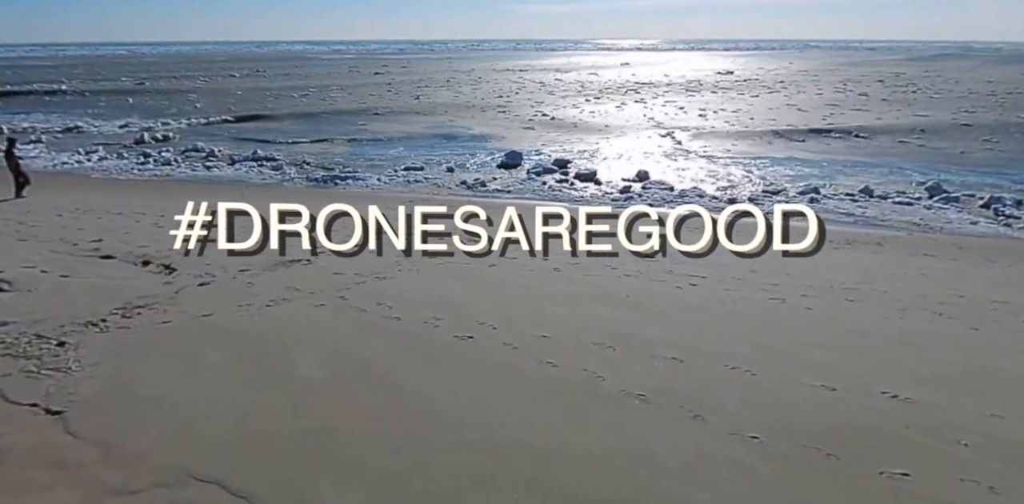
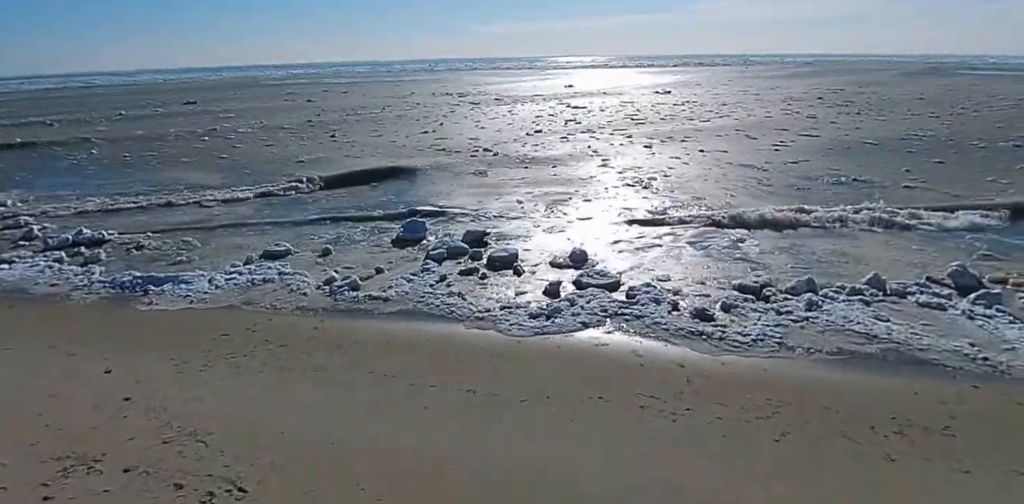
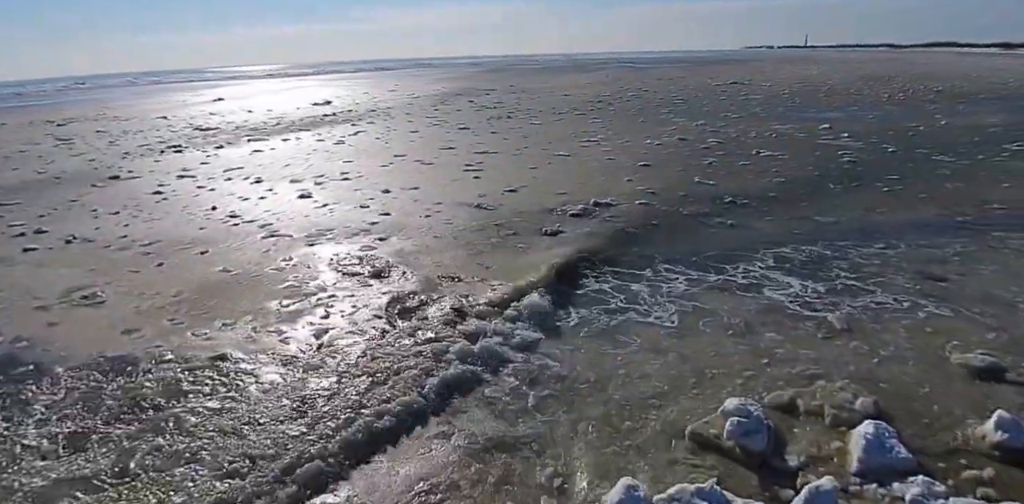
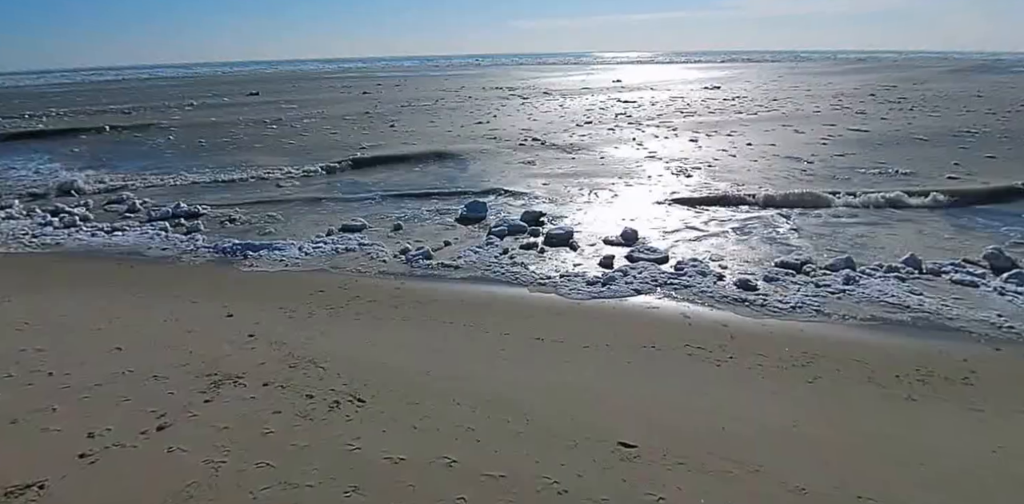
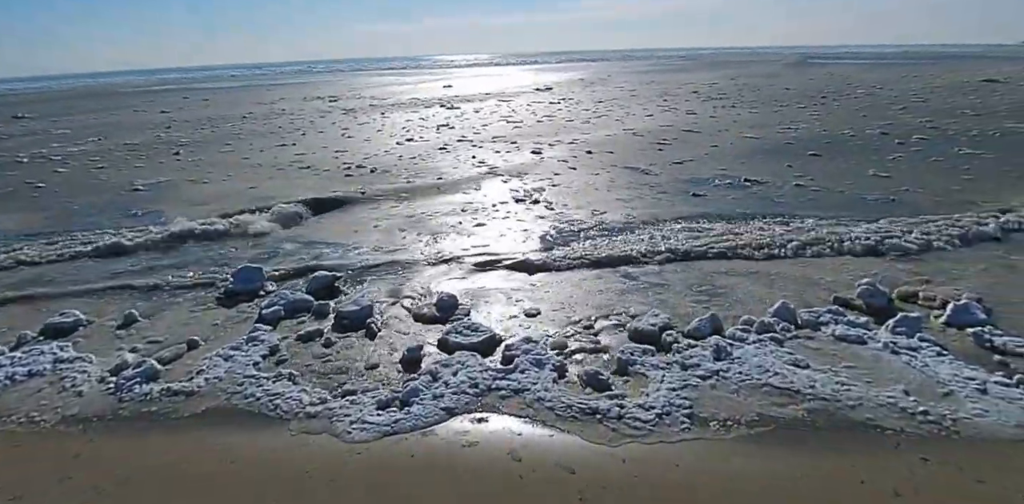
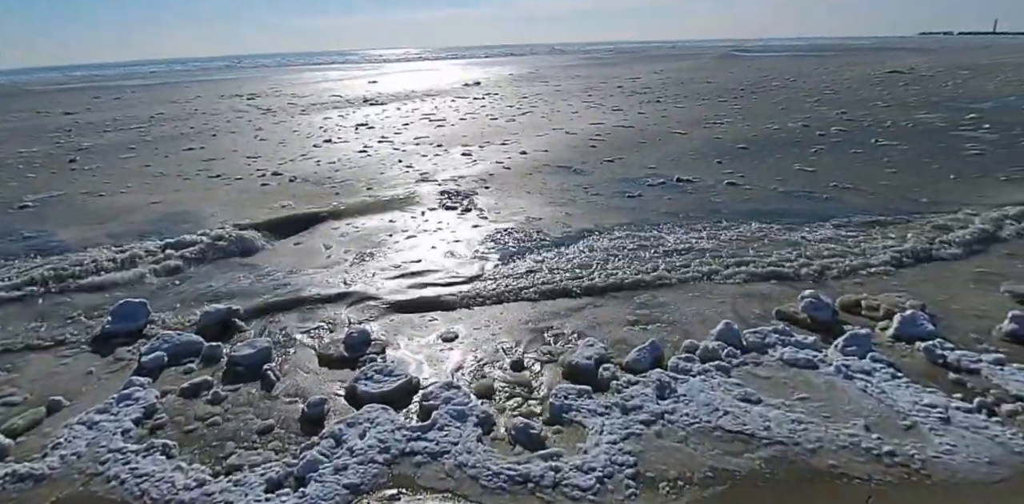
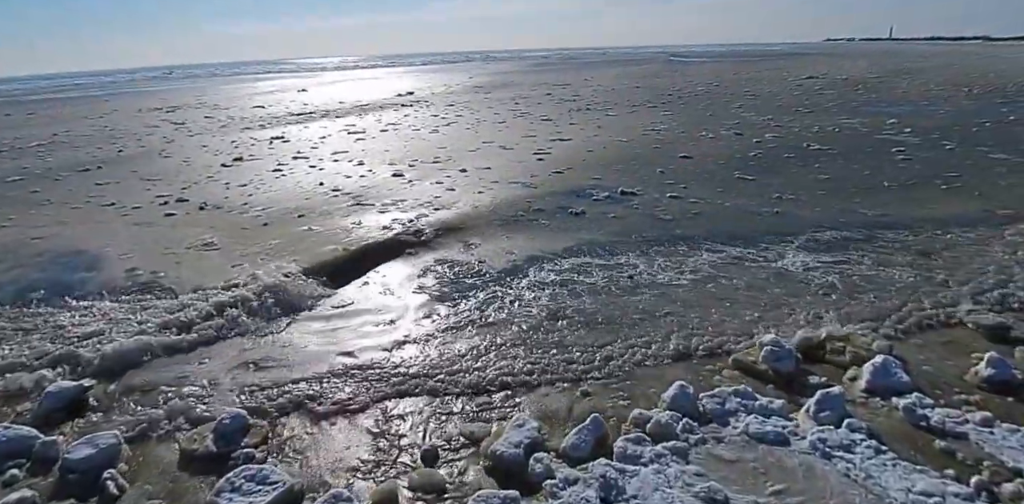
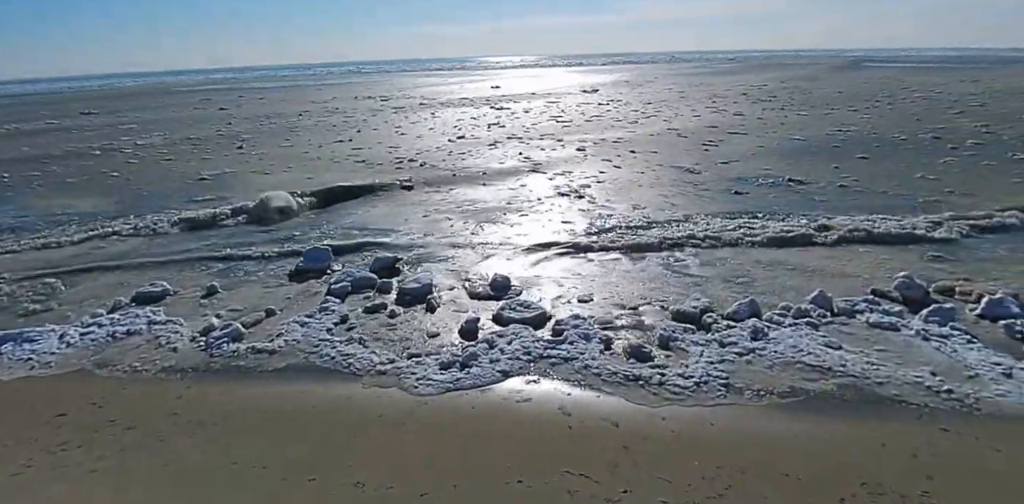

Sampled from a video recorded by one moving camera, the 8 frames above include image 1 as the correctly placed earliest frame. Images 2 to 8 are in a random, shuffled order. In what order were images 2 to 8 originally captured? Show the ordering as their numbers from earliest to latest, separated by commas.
4, 2, 8, 5, 6, 7, 3
